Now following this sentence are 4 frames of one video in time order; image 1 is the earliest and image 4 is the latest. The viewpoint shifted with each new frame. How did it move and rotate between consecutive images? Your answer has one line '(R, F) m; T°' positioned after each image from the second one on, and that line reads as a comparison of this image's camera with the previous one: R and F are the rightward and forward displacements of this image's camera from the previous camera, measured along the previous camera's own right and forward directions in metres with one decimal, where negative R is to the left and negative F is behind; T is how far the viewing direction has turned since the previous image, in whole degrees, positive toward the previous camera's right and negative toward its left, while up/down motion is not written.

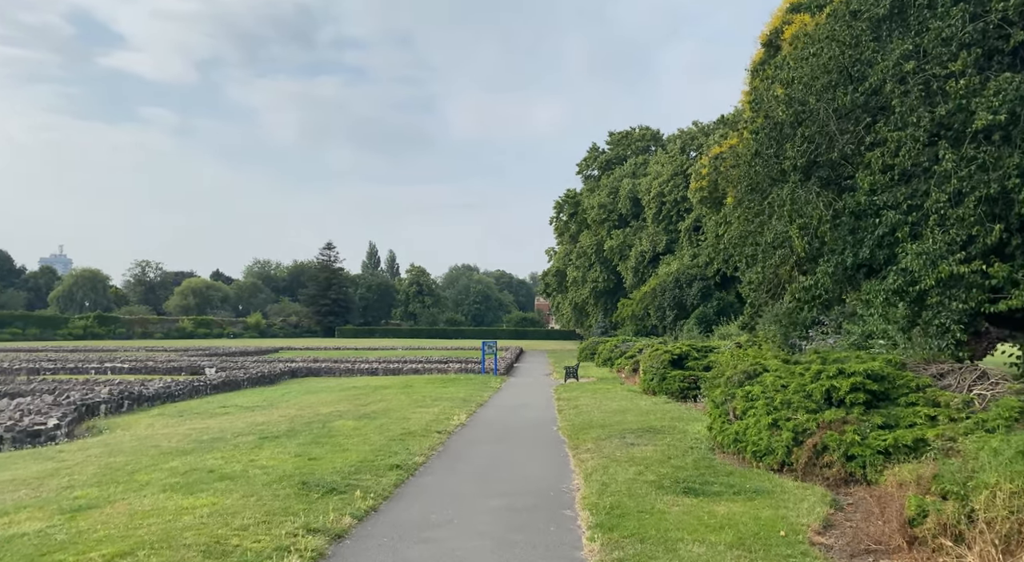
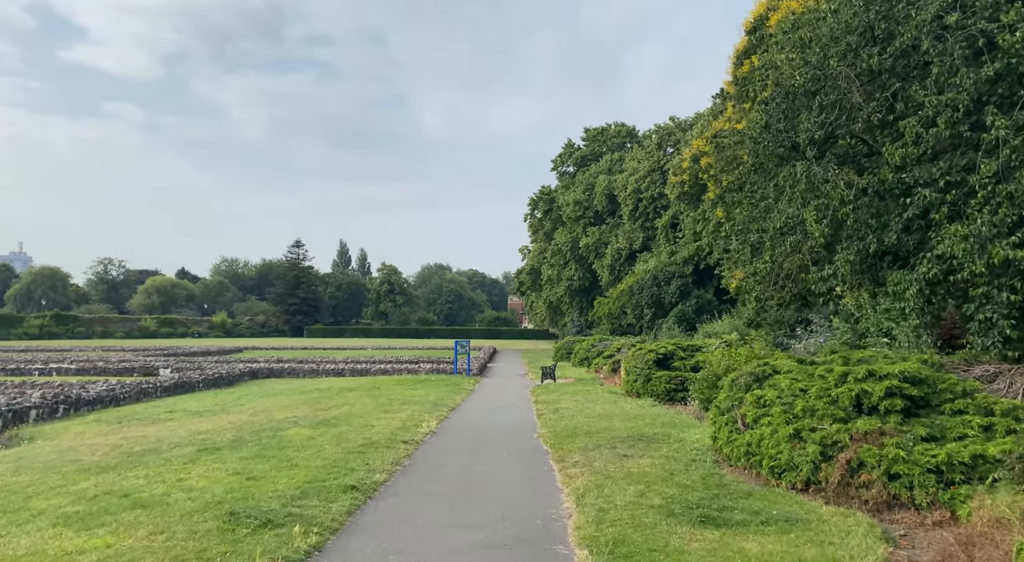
(-0.1, +1.4) m; +2°
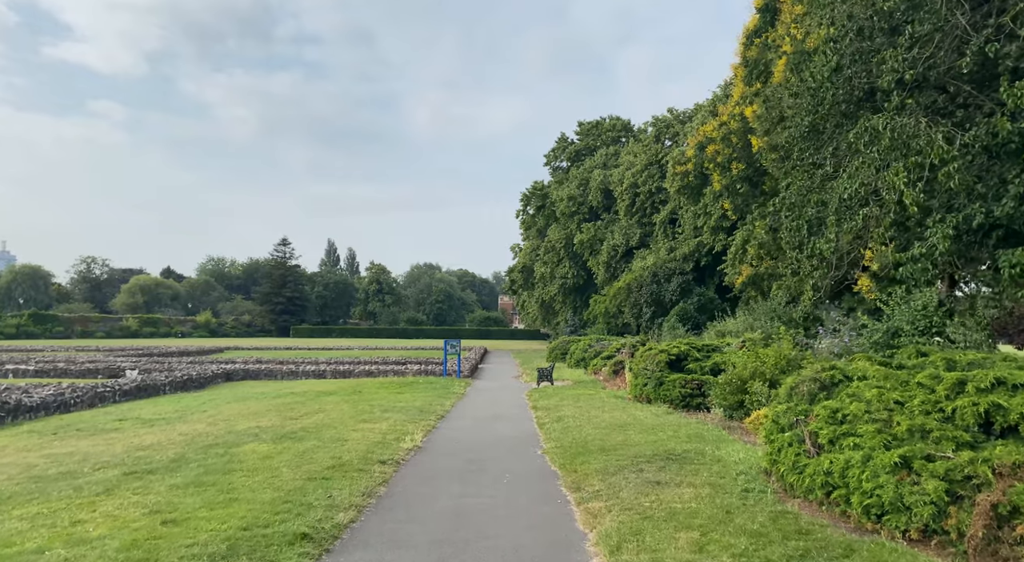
(-0.1, +2.0) m; +1°
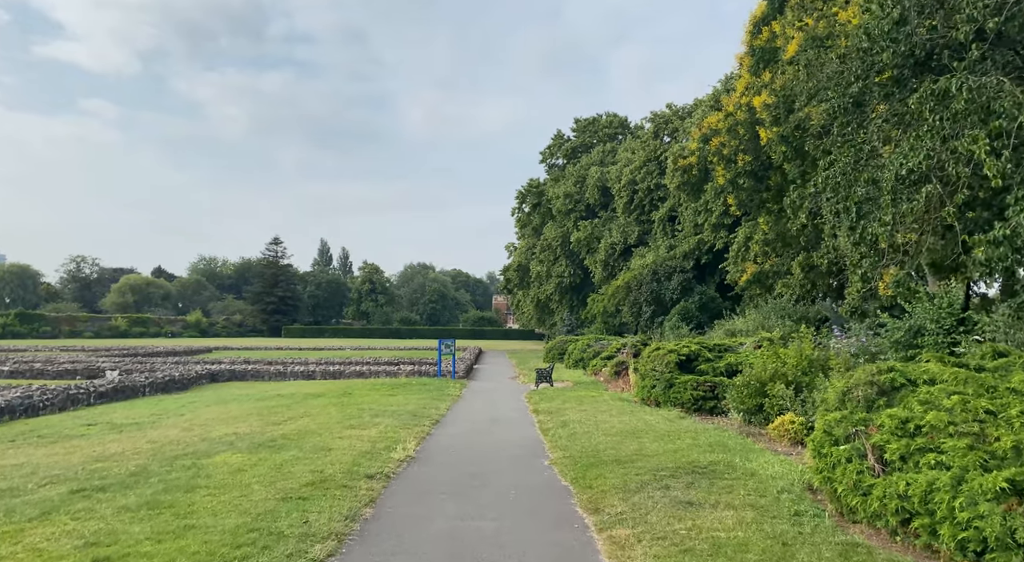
(-0.1, +1.1) m; 0°
